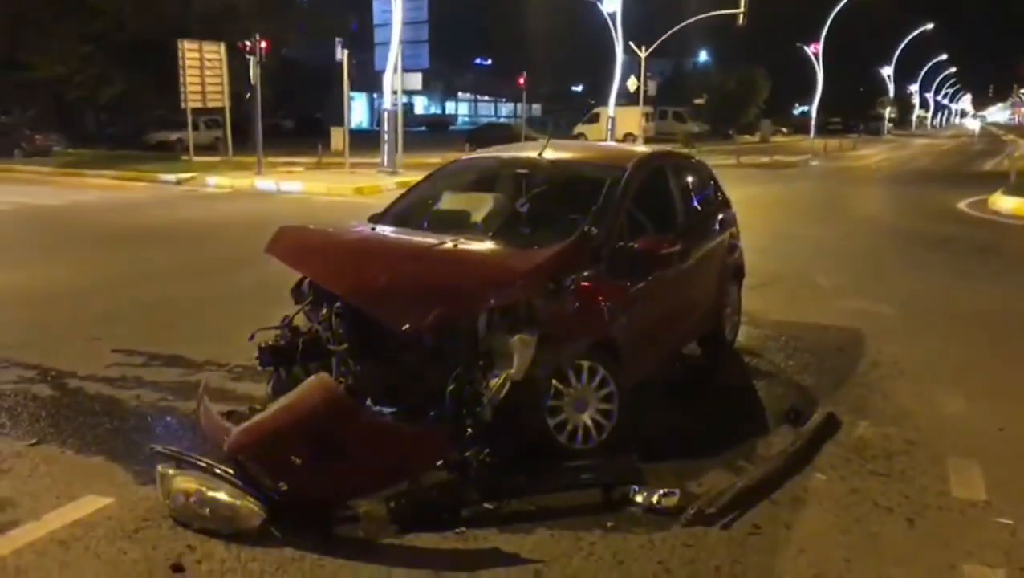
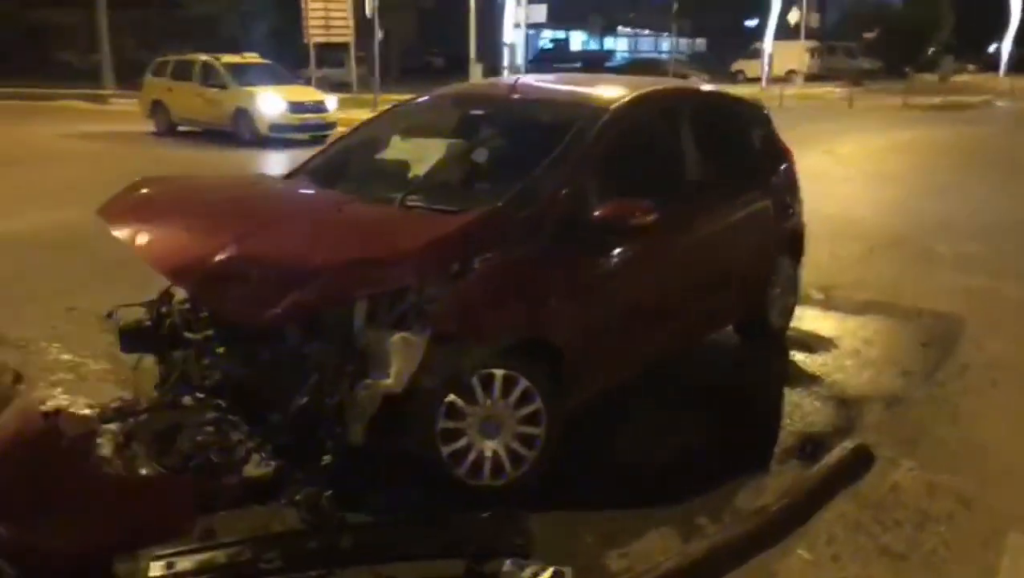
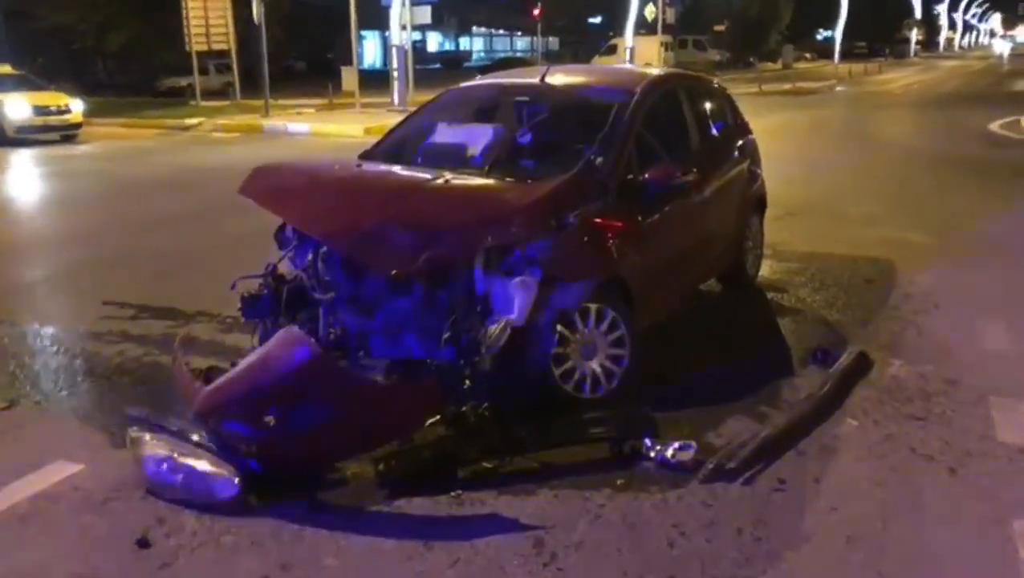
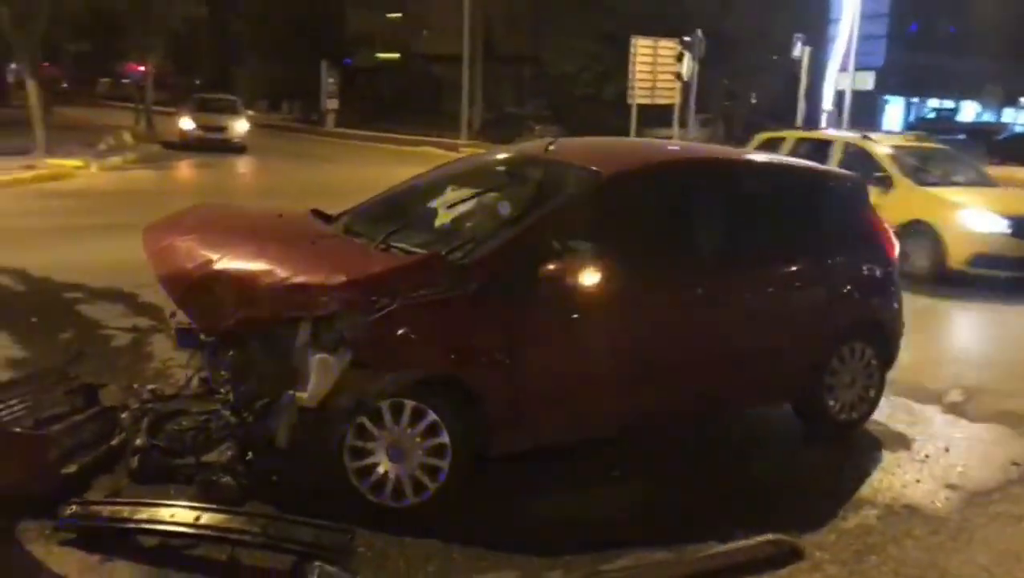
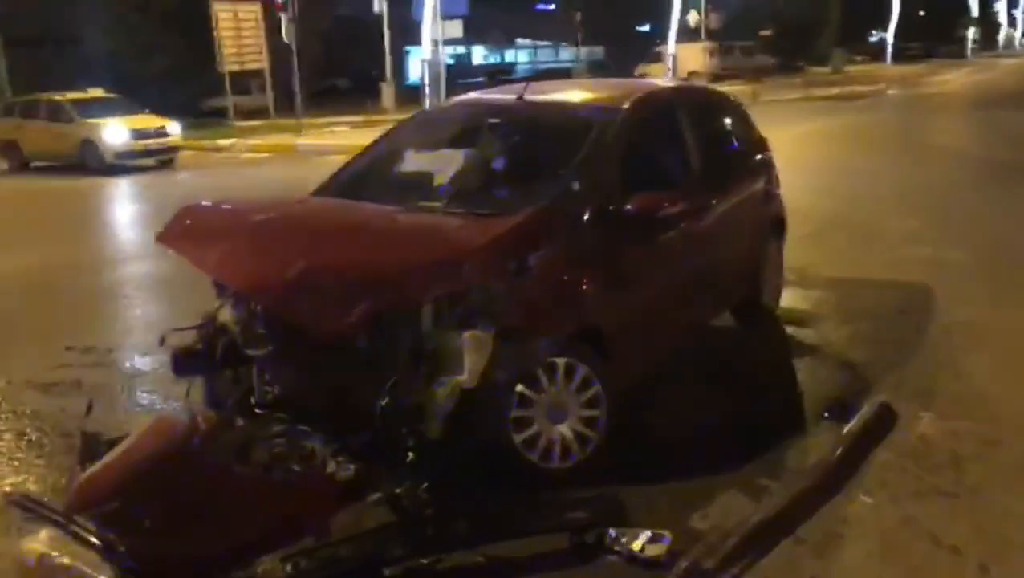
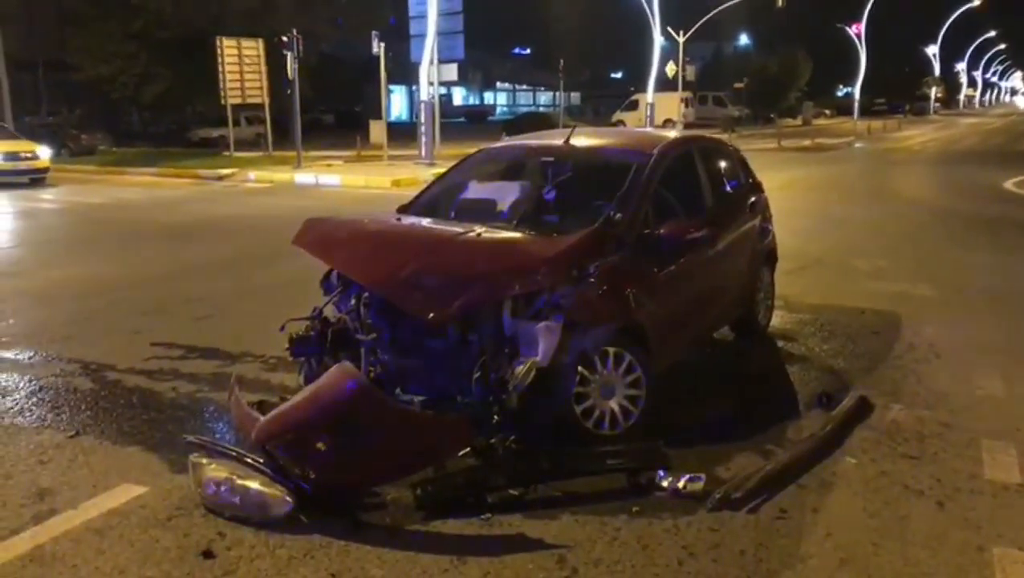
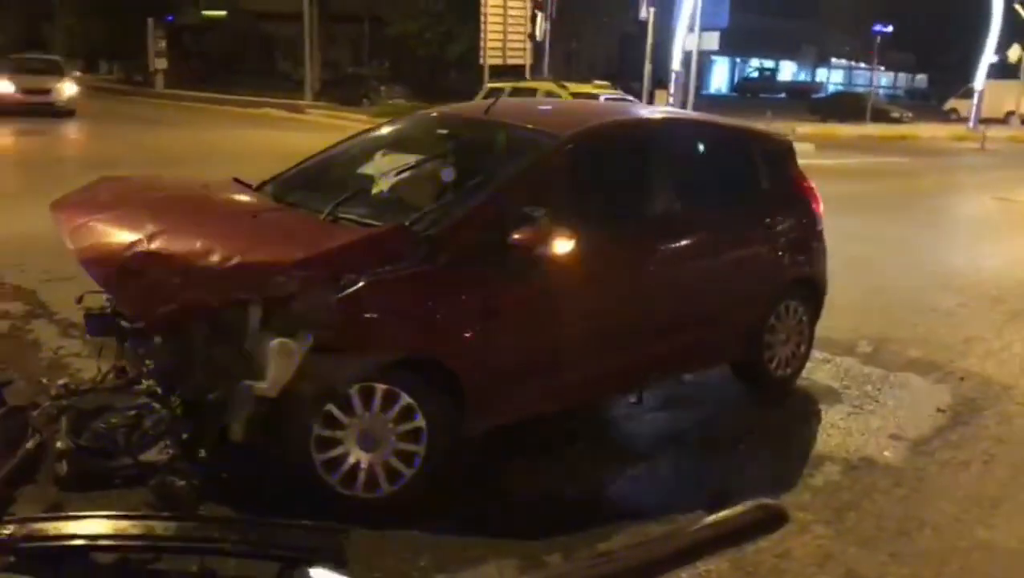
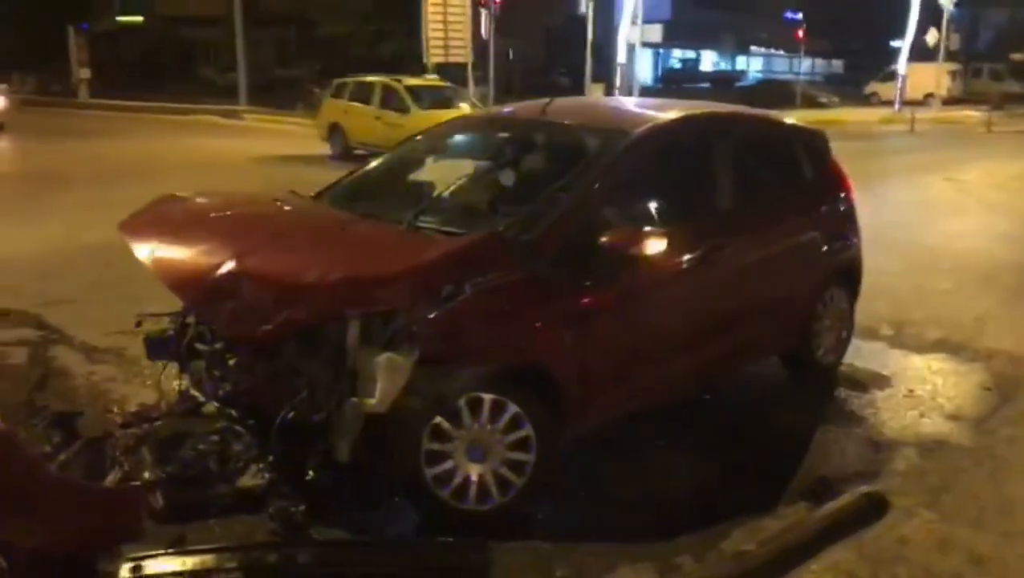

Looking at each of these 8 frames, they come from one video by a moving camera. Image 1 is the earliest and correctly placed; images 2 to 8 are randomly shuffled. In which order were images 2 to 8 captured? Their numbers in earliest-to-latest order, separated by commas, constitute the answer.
6, 3, 5, 2, 8, 7, 4
